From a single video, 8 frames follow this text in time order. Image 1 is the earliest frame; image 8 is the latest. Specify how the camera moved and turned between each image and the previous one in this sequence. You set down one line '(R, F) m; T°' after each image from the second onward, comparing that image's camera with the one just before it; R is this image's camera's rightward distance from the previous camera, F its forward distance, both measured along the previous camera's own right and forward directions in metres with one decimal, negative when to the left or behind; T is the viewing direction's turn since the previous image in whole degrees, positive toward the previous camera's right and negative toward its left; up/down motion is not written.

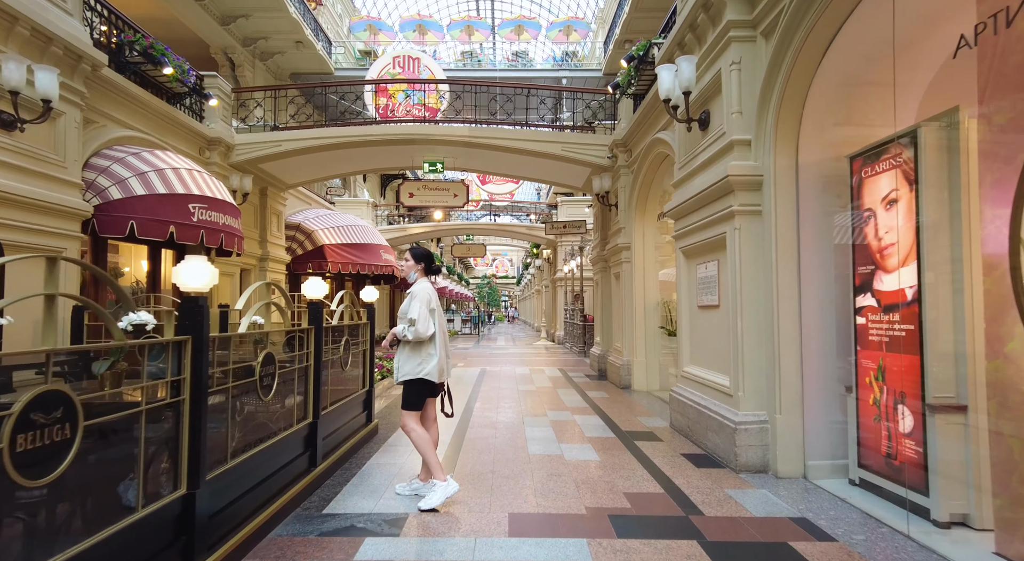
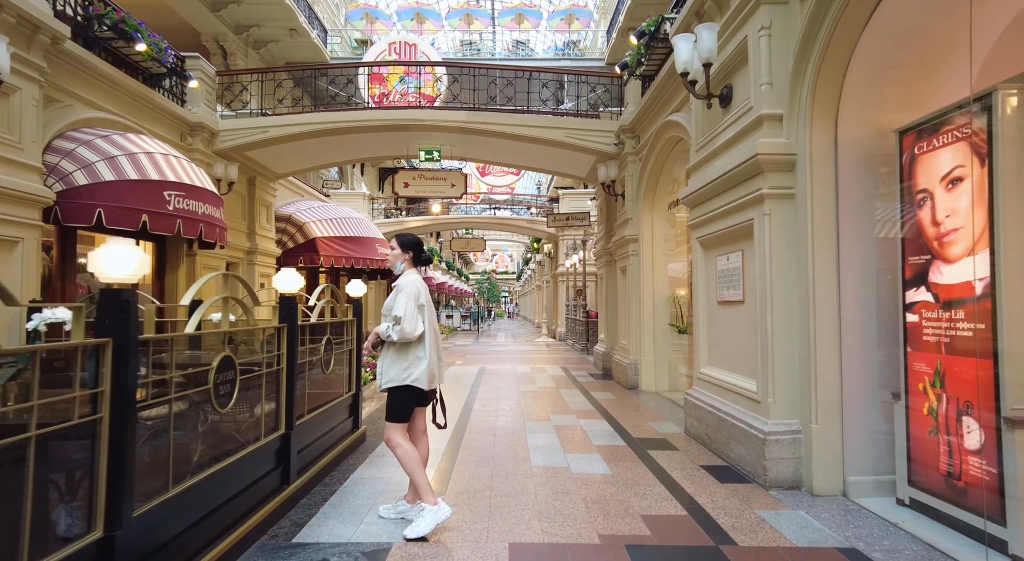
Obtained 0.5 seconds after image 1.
(0.0, +0.5) m; 0°
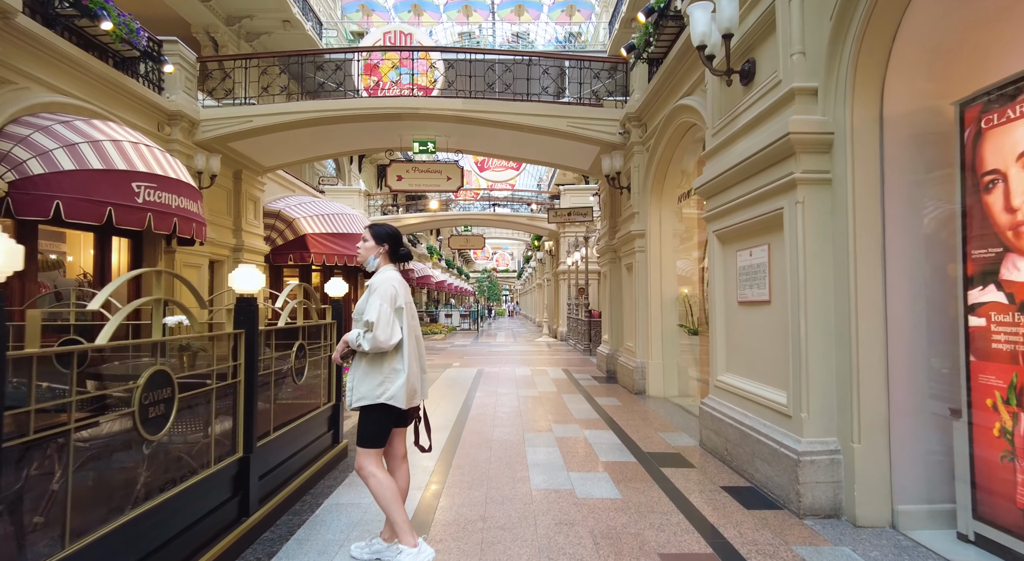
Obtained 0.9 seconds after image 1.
(0.0, +0.5) m; 0°
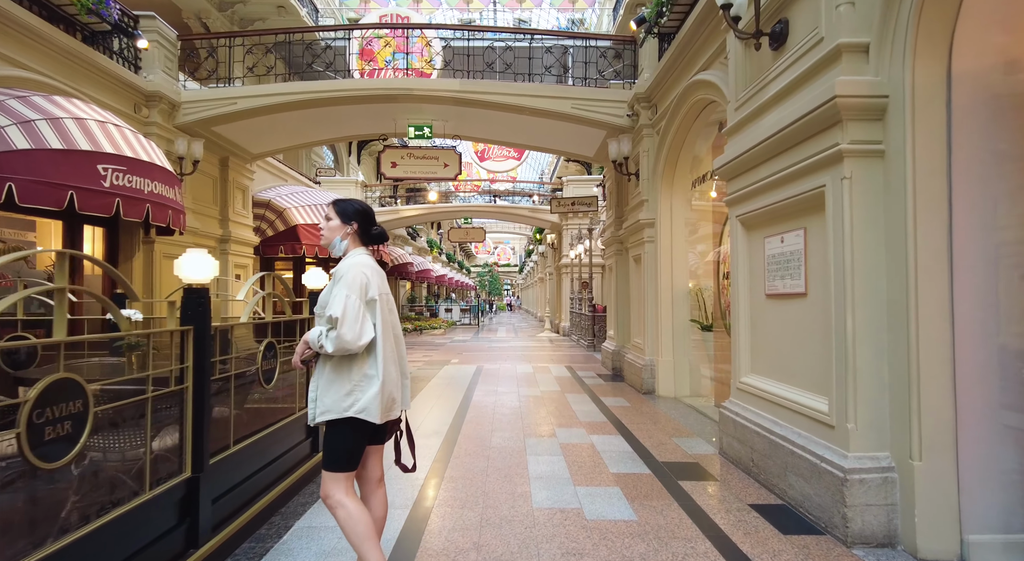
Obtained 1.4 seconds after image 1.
(0.0, +0.5) m; 0°
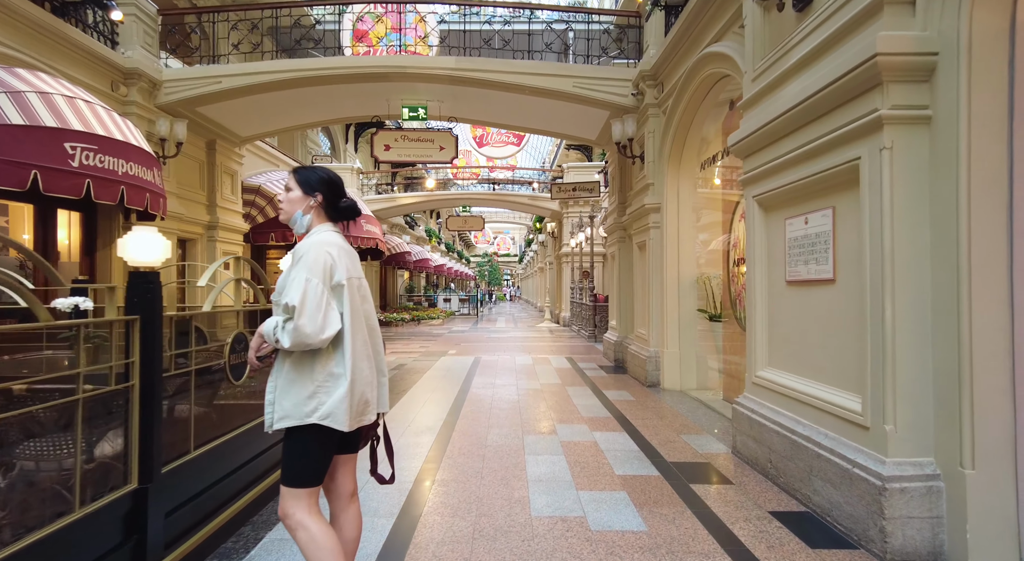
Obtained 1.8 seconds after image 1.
(0.0, +0.3) m; 0°
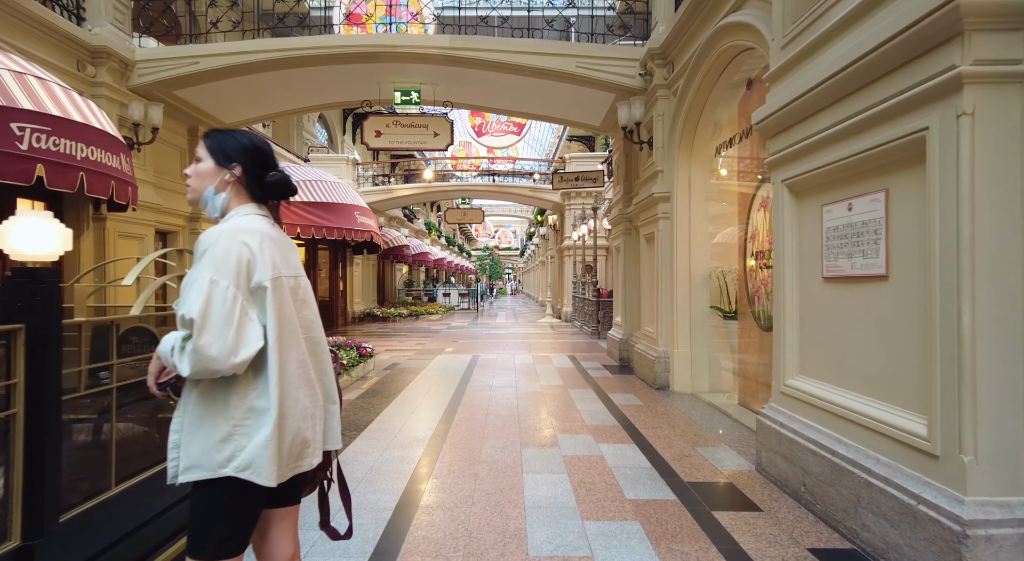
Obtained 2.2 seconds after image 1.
(0.0, +0.5) m; 0°
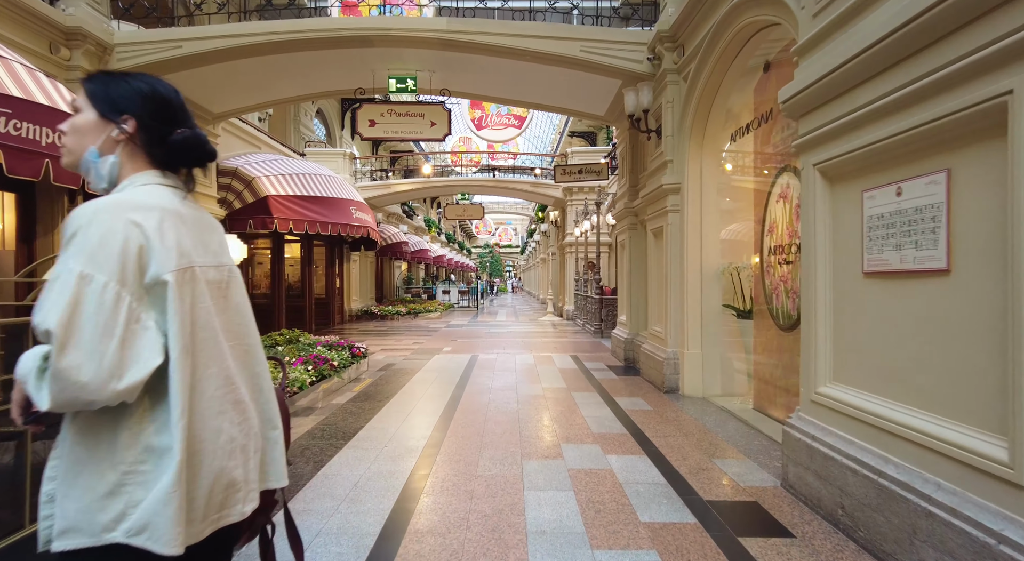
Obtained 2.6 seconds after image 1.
(0.0, +0.4) m; 0°
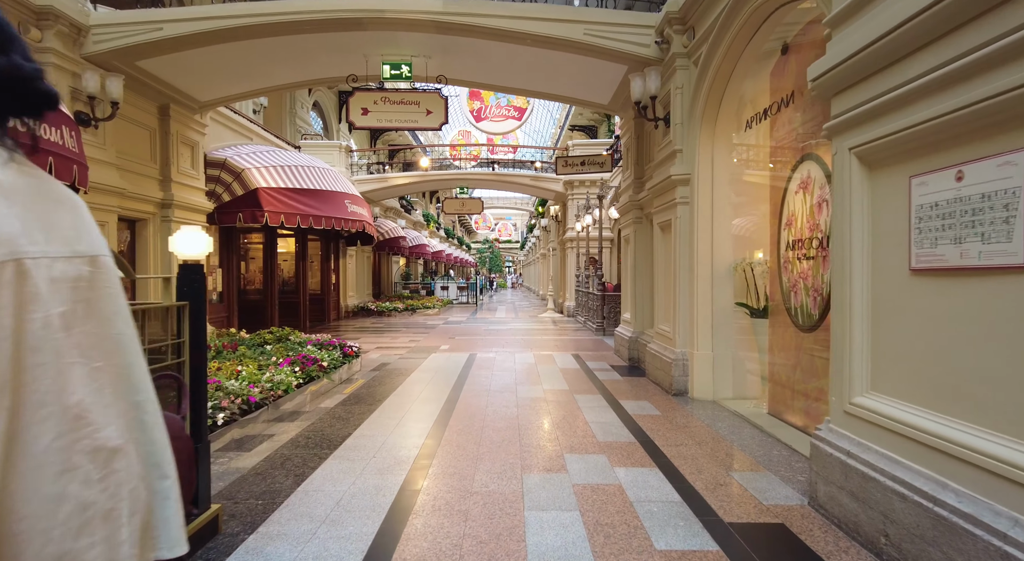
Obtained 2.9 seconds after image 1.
(0.0, +0.3) m; 0°
